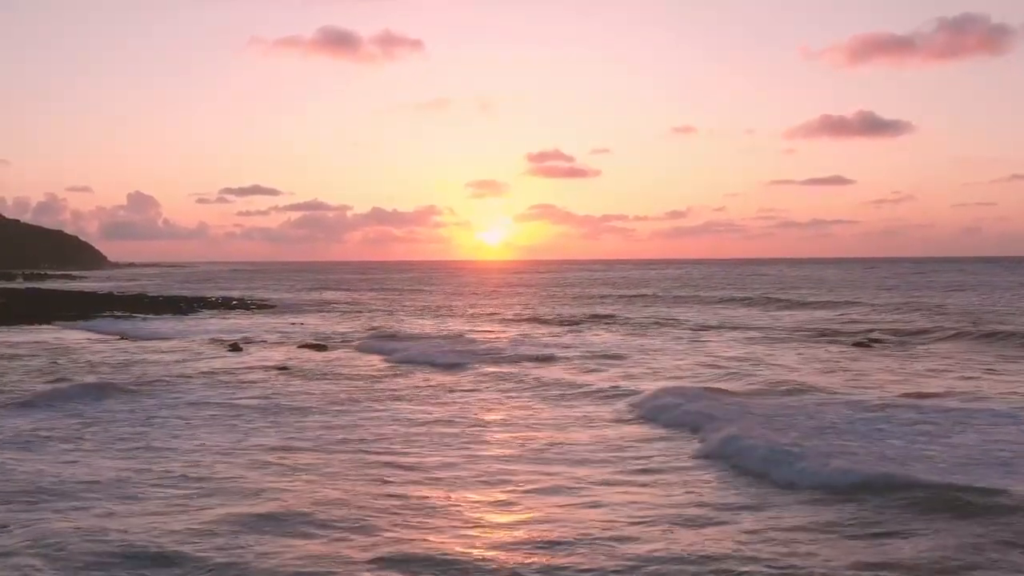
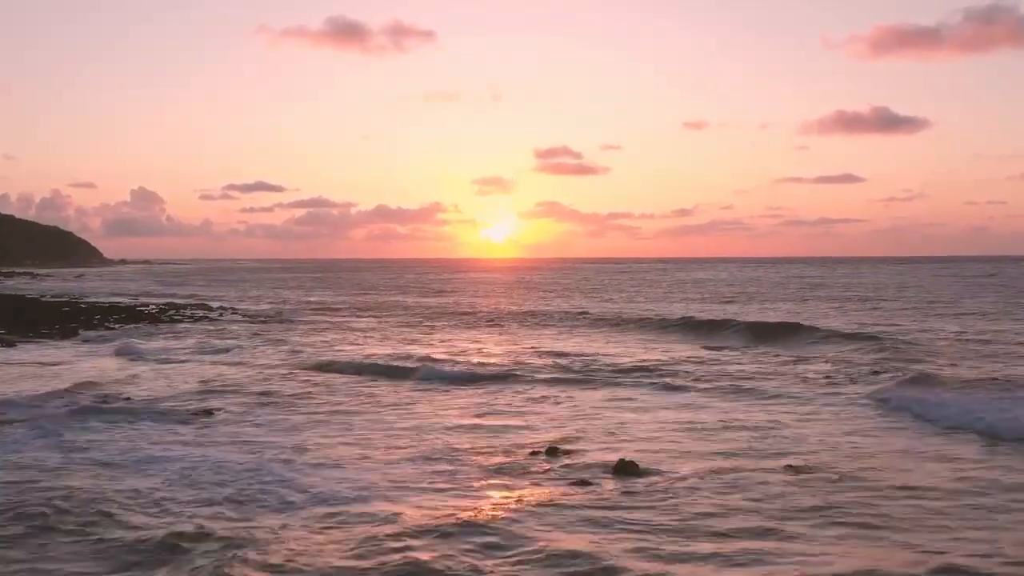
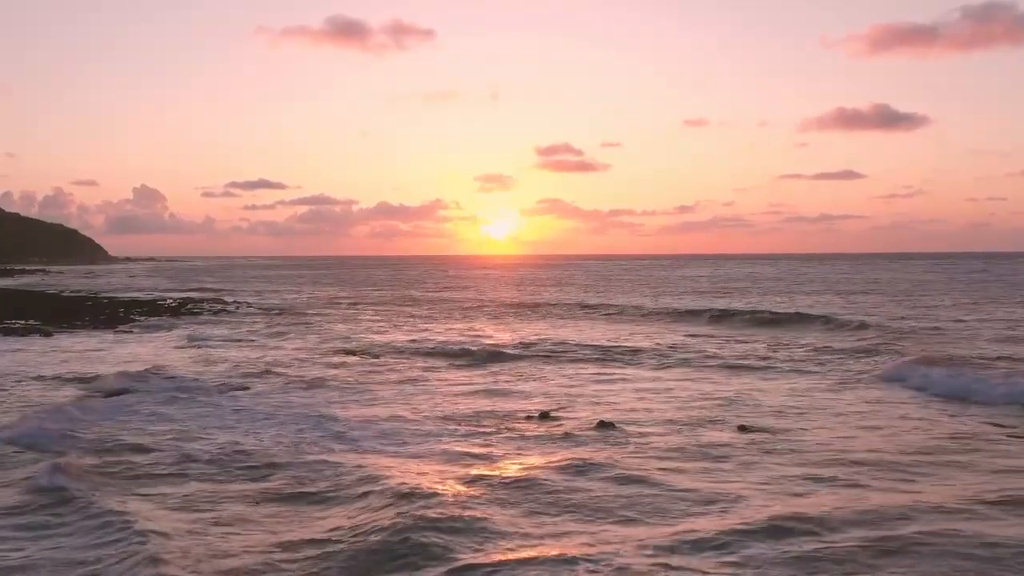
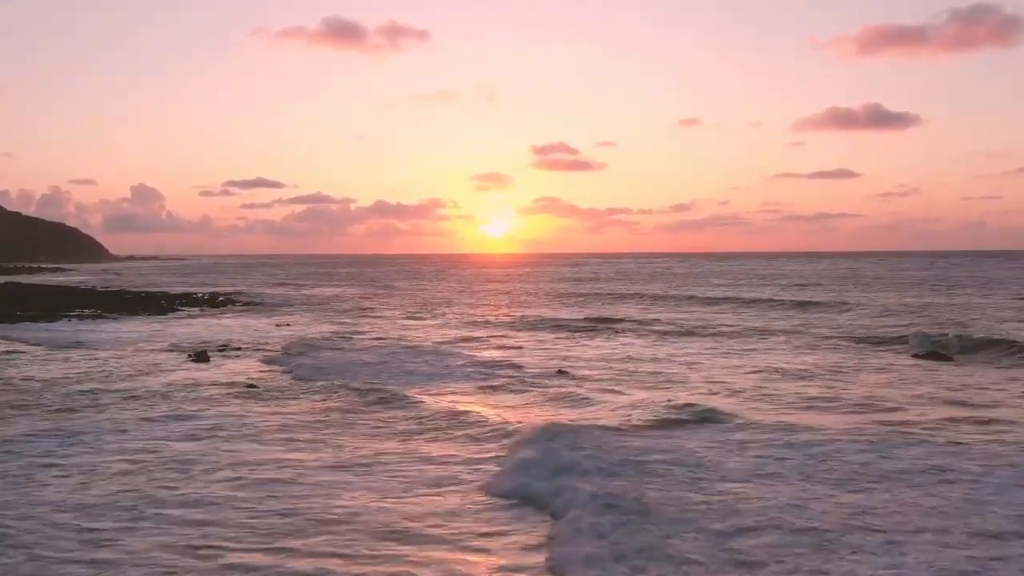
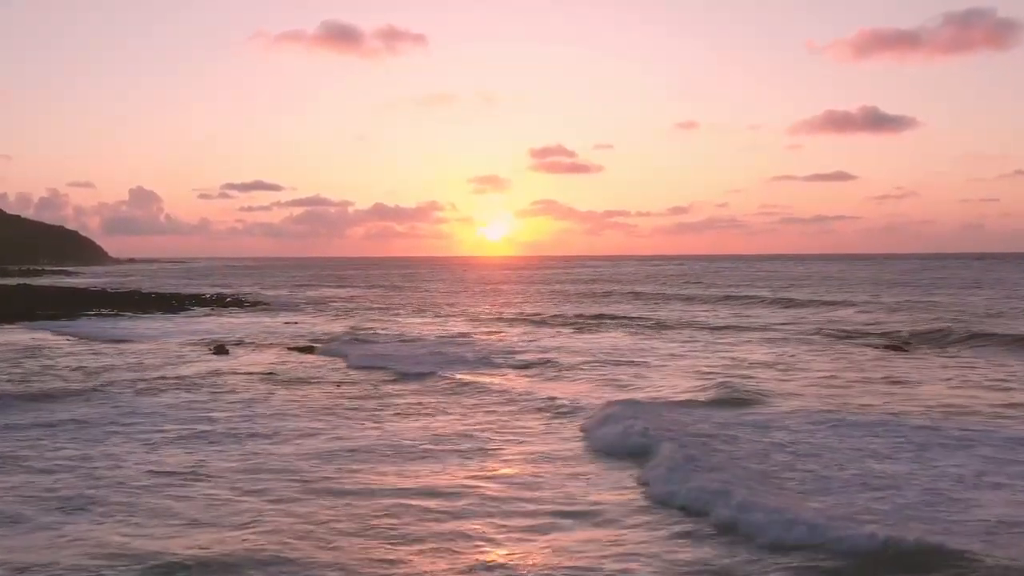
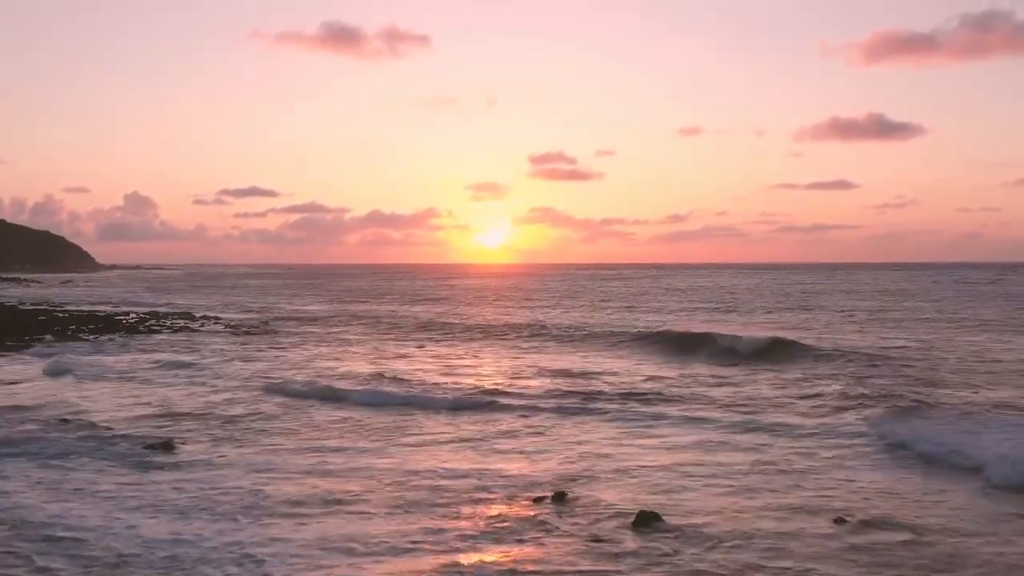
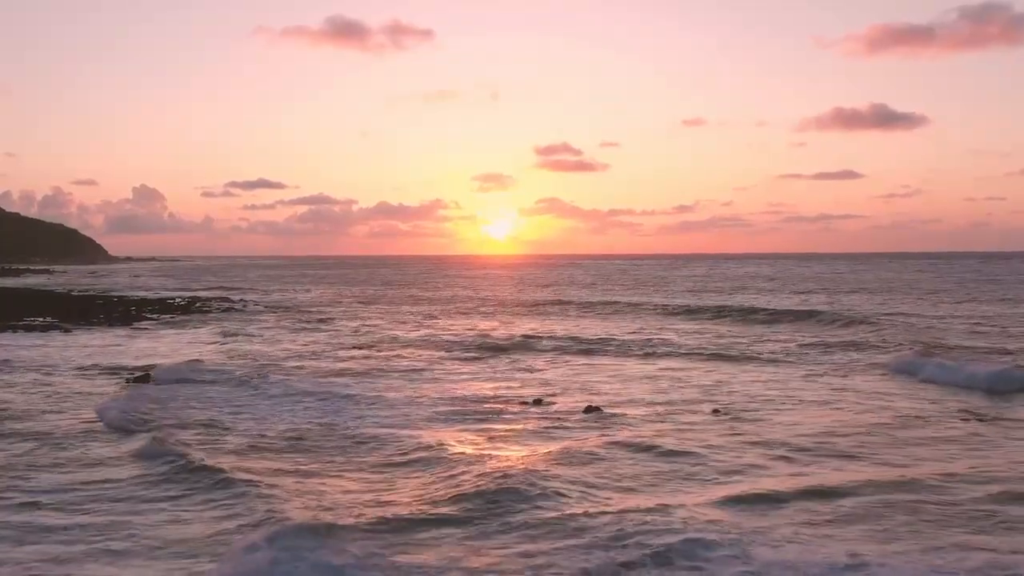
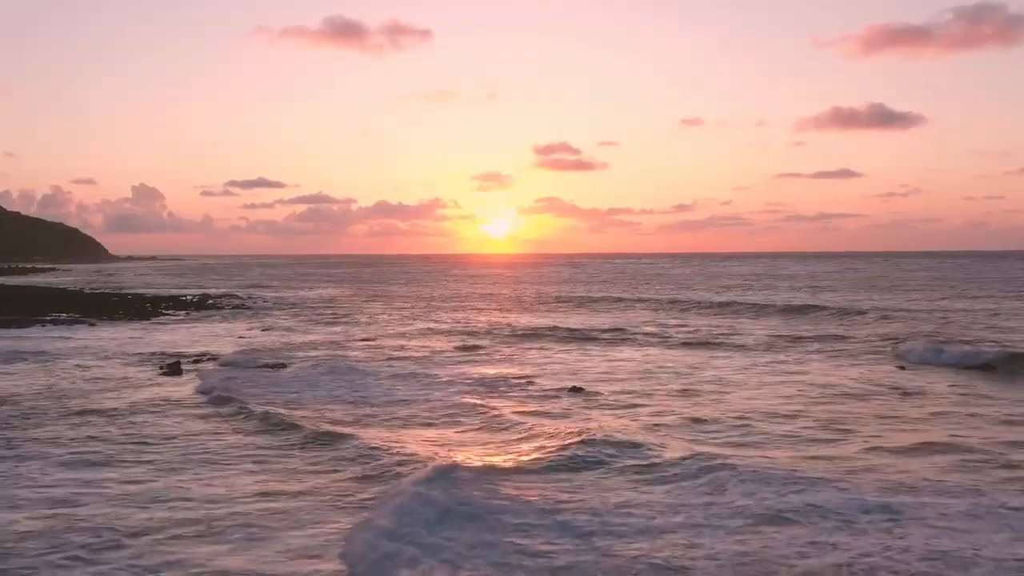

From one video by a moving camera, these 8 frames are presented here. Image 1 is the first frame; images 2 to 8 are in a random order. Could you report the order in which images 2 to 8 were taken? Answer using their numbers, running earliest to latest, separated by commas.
5, 4, 8, 7, 3, 2, 6
